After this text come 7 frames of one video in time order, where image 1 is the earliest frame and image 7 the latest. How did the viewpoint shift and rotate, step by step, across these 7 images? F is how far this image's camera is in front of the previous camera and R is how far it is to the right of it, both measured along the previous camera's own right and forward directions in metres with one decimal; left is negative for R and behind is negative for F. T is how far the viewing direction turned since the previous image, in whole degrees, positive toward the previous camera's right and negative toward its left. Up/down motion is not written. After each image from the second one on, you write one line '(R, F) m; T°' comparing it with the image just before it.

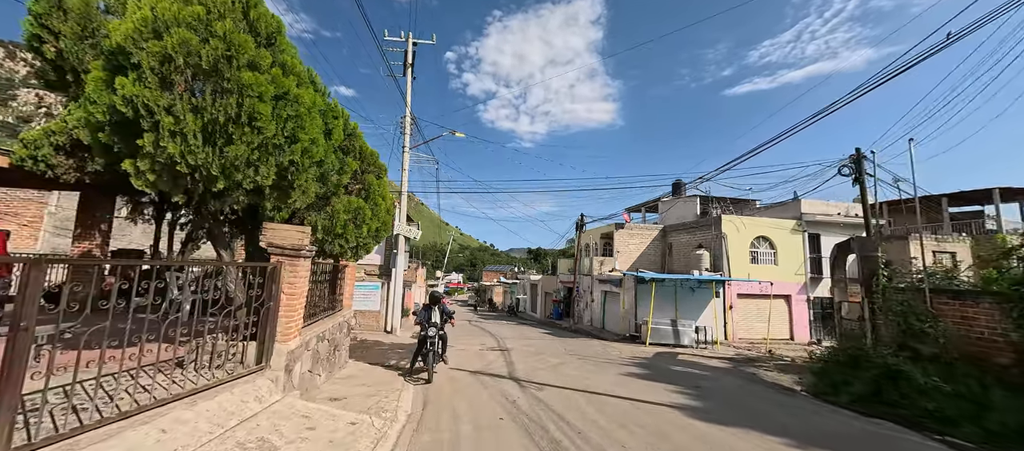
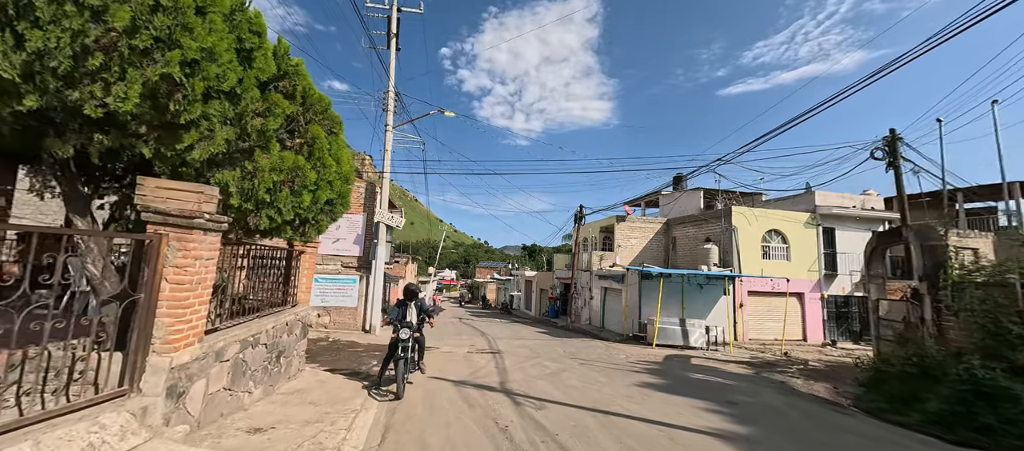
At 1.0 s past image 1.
(0.0, +1.5) m; +1°
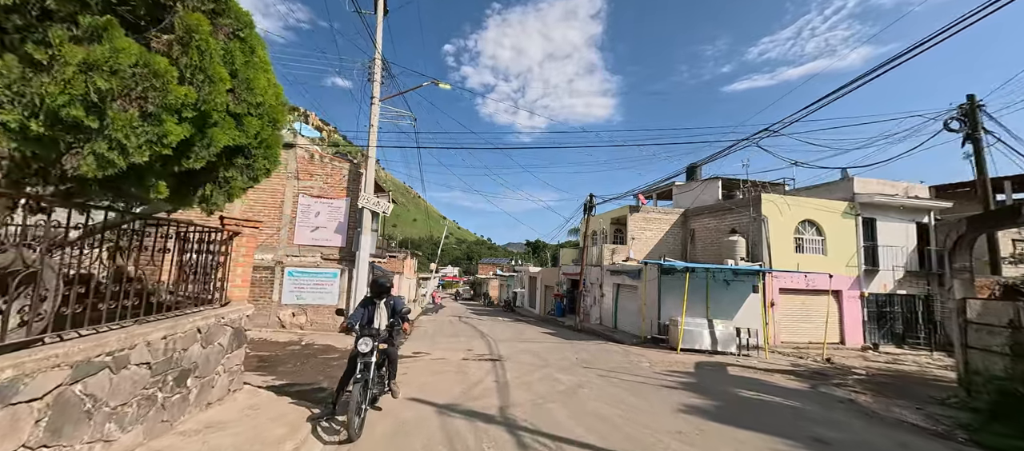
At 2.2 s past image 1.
(0.0, +1.8) m; 0°
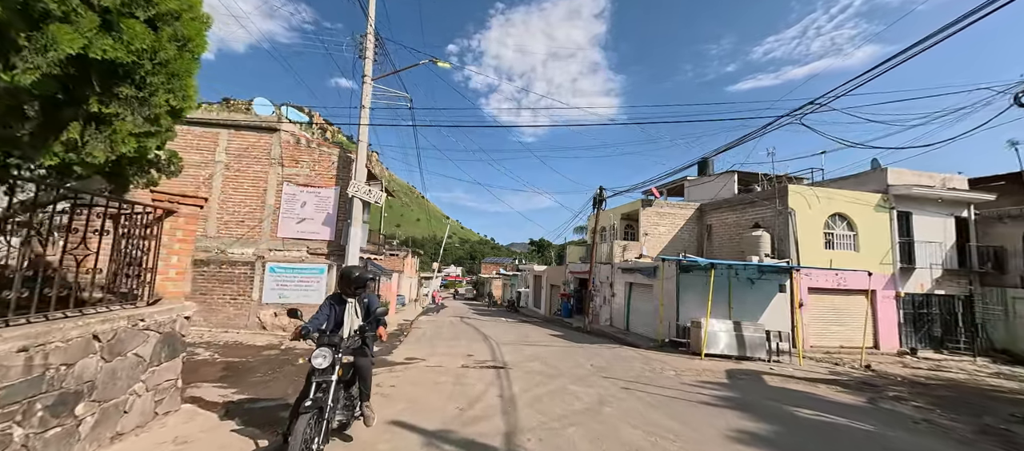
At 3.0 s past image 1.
(-0.1, +1.2) m; 0°
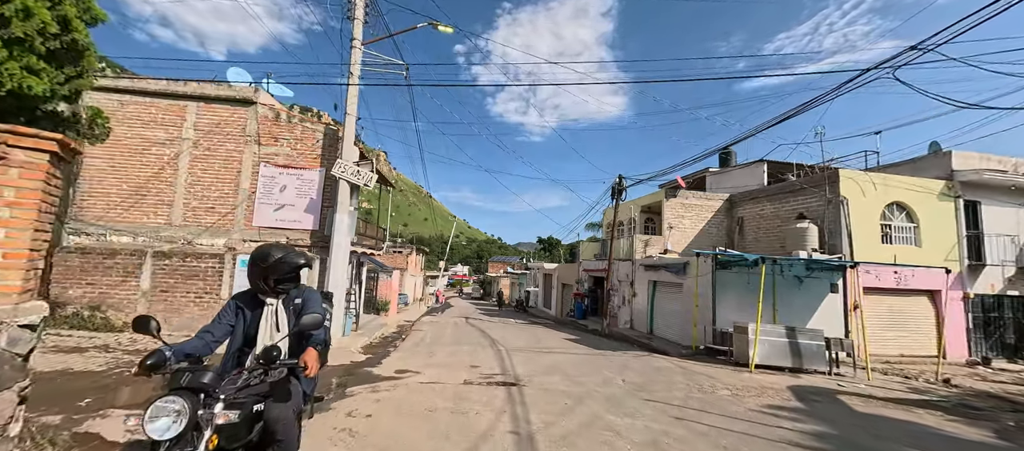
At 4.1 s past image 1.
(-0.1, +1.6) m; -1°
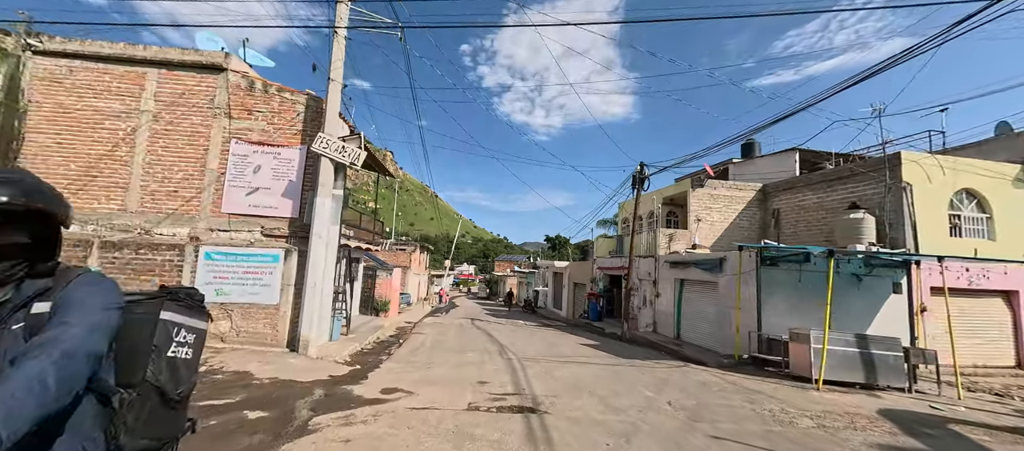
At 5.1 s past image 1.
(-0.2, +1.5) m; -1°
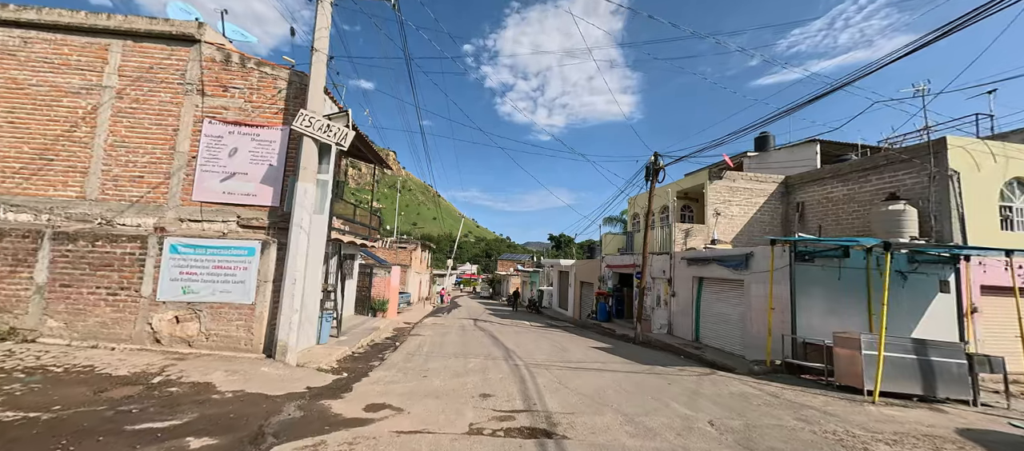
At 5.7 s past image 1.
(-0.1, +1.0) m; 0°
